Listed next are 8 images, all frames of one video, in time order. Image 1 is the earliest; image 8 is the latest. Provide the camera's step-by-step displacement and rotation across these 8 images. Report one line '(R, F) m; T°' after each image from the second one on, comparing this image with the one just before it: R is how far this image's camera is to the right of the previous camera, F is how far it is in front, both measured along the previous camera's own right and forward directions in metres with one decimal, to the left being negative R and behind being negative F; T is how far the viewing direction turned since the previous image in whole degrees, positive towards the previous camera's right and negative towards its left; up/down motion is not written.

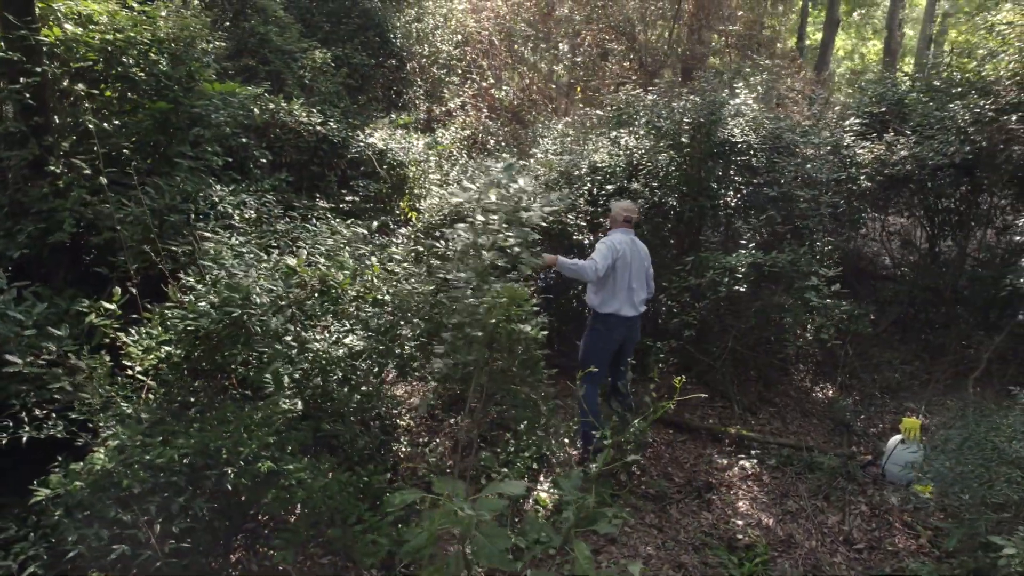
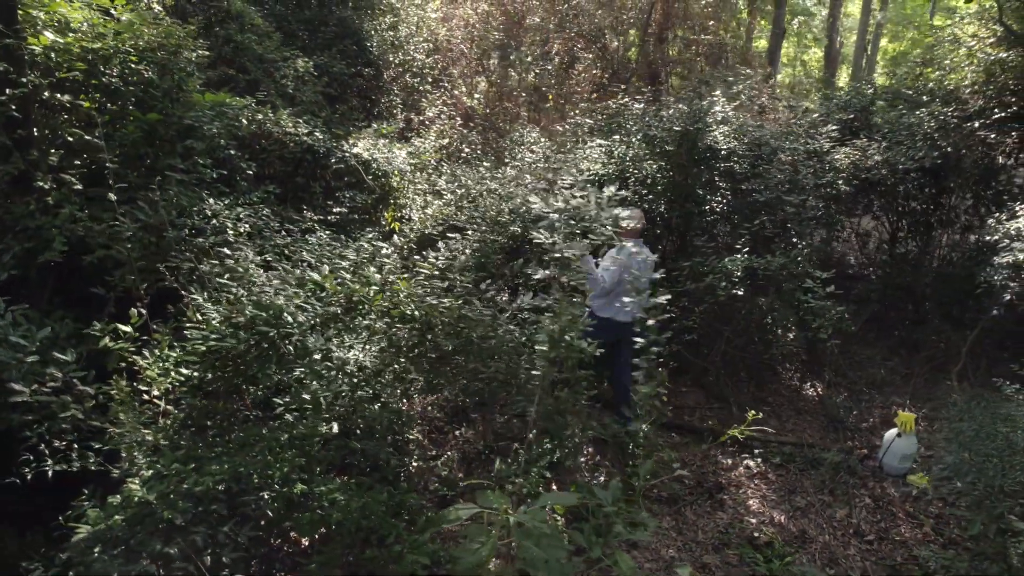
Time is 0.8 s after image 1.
(-0.4, 0.0) m; +5°
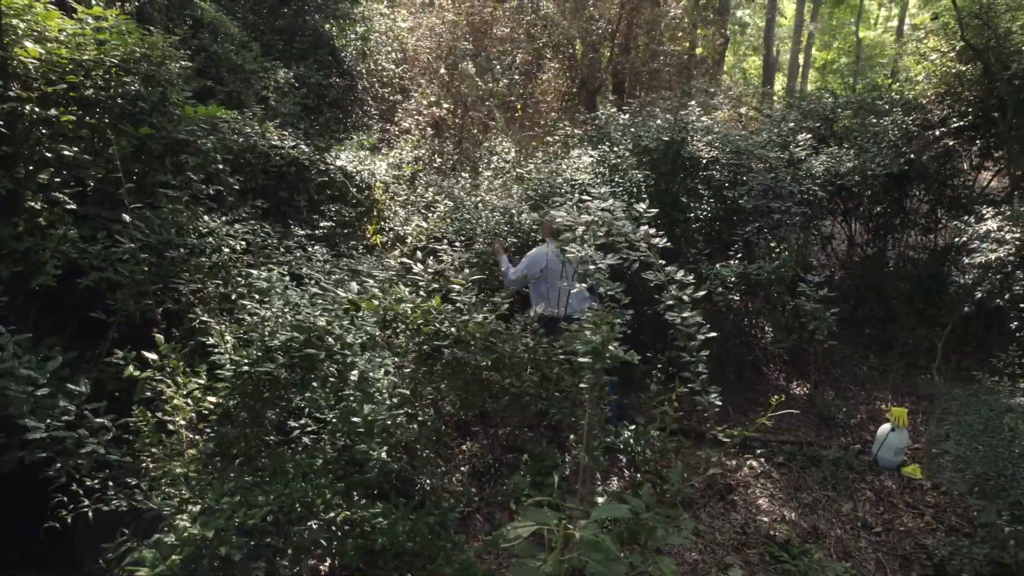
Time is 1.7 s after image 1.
(-0.5, 0.0) m; +5°
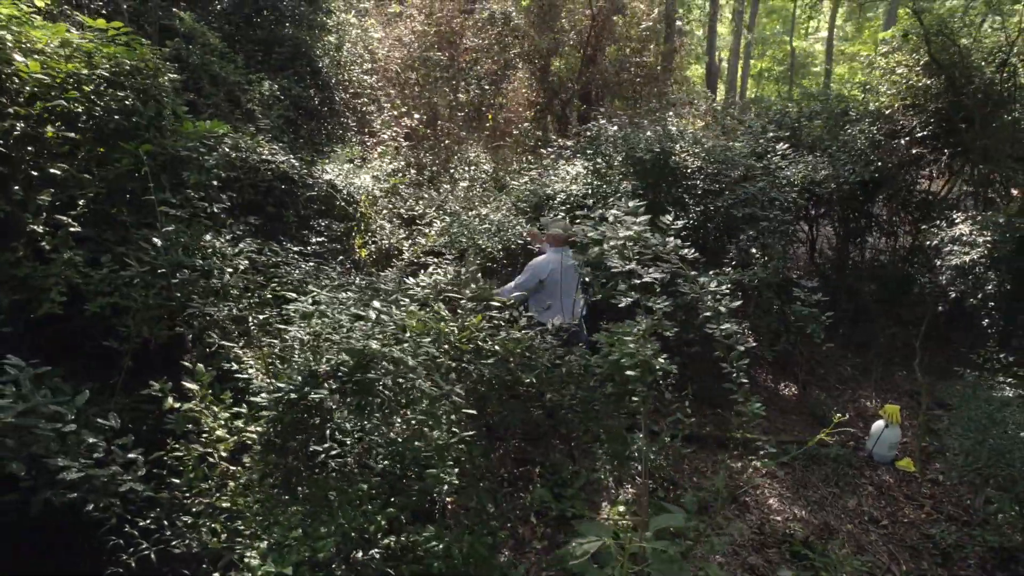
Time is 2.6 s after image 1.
(-0.5, 0.0) m; +5°
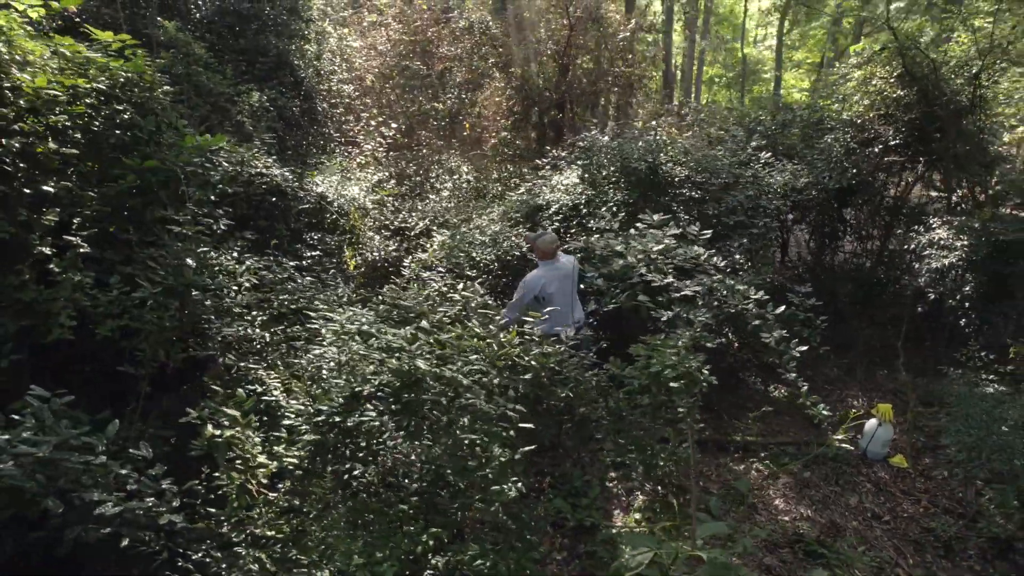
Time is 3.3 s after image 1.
(-0.4, 0.0) m; +4°
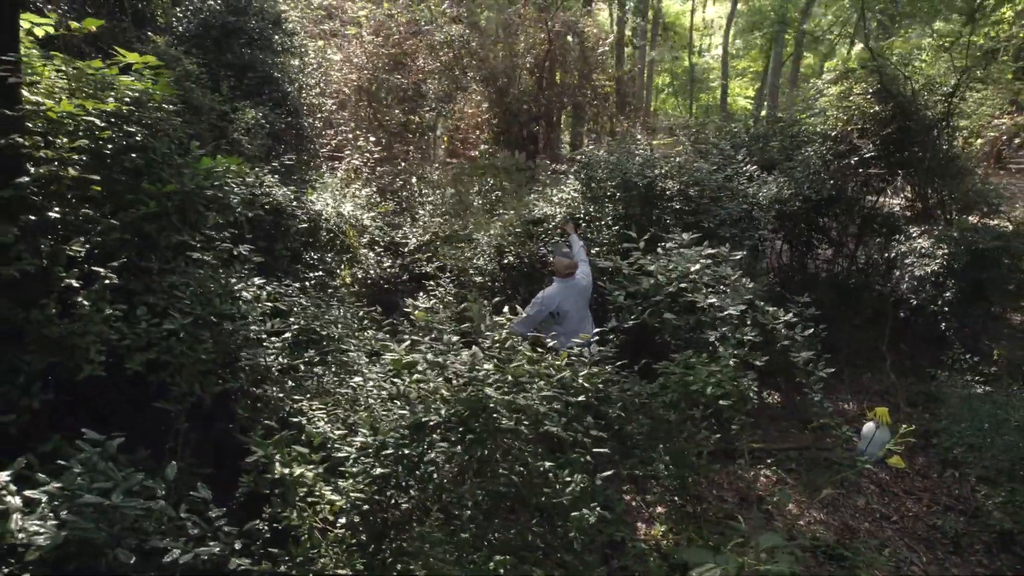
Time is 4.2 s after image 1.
(-0.5, 0.0) m; +5°
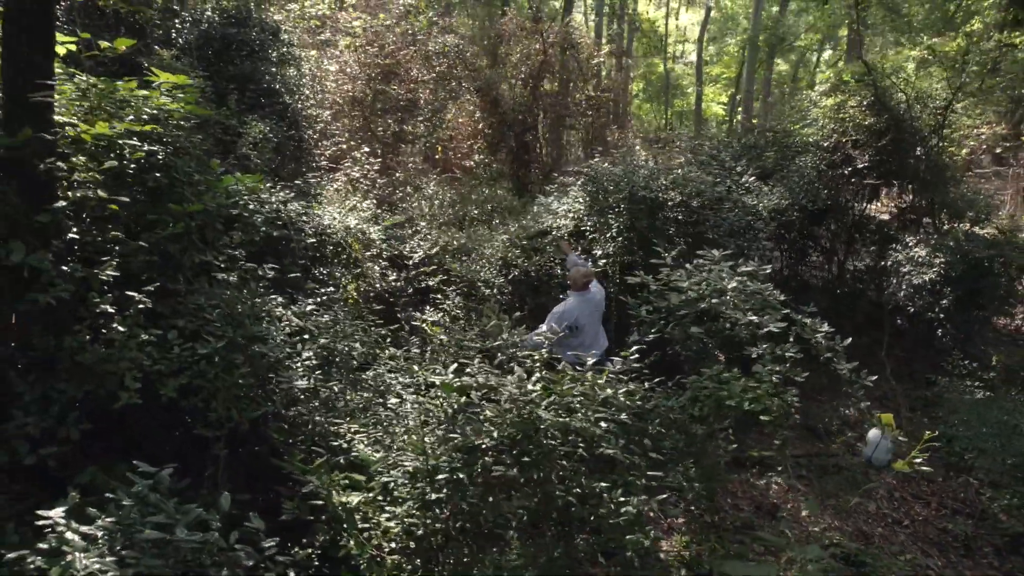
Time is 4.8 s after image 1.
(-0.3, 0.0) m; +2°
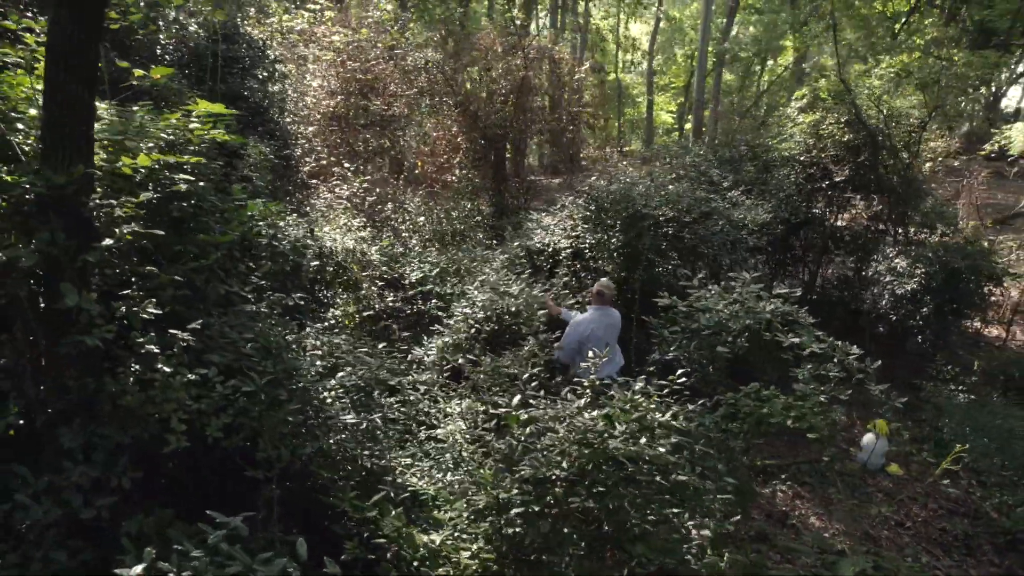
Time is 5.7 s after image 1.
(-0.5, 0.0) m; +5°
